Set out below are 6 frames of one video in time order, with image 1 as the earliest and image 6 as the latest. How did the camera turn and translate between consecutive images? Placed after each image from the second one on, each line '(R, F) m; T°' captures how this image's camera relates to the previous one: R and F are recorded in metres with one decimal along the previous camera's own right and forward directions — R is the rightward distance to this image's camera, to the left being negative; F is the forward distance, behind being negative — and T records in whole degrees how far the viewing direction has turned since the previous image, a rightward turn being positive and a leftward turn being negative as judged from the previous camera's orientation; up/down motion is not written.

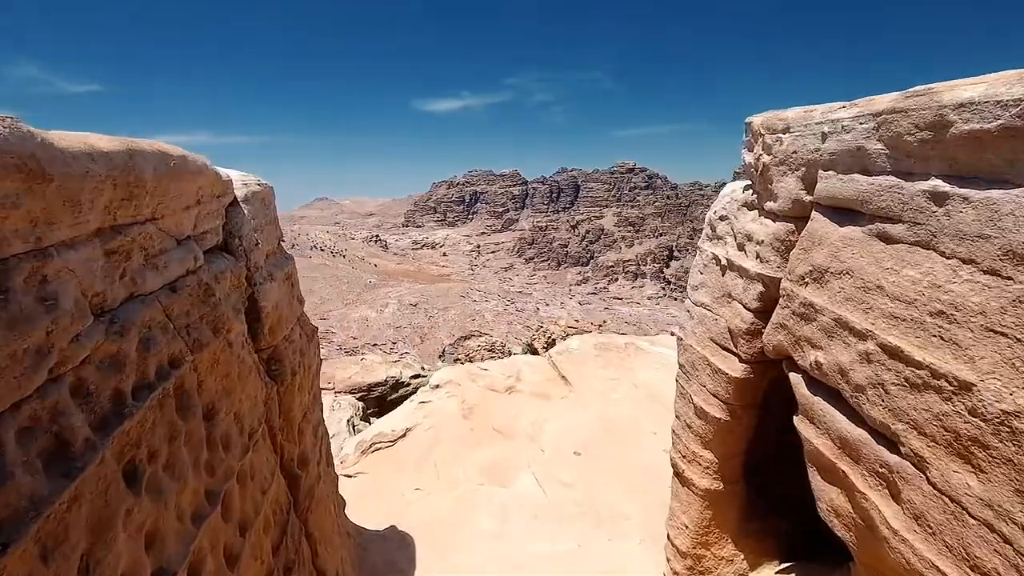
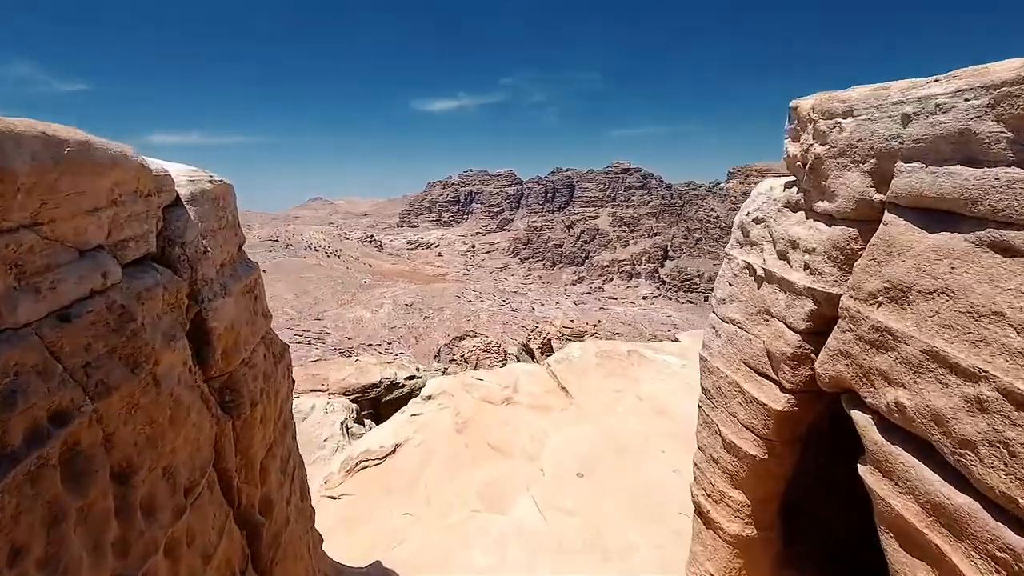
(0.0, +0.4) m; +1°
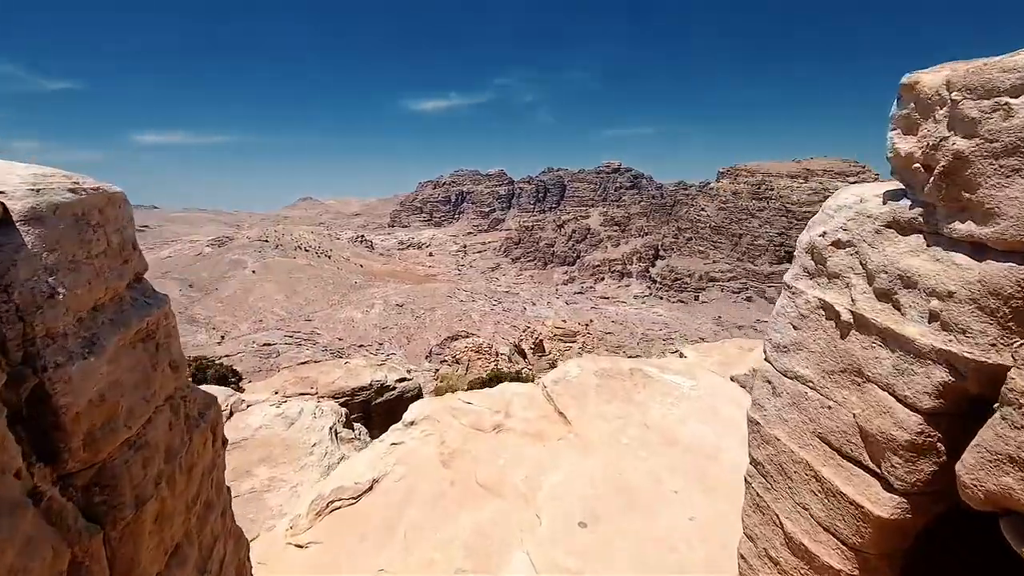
(0.0, +0.6) m; +1°
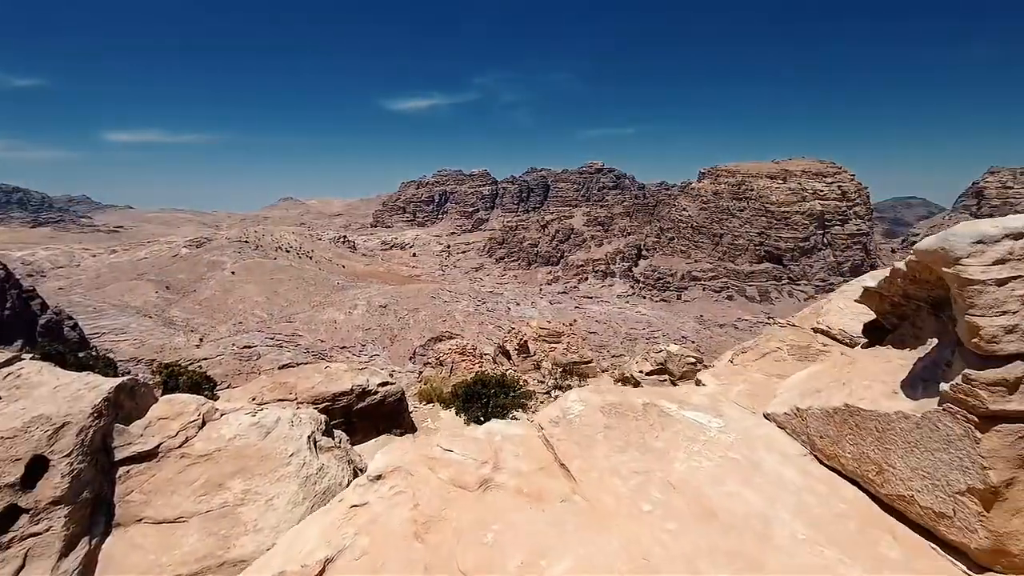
(-0.1, +1.0) m; +2°
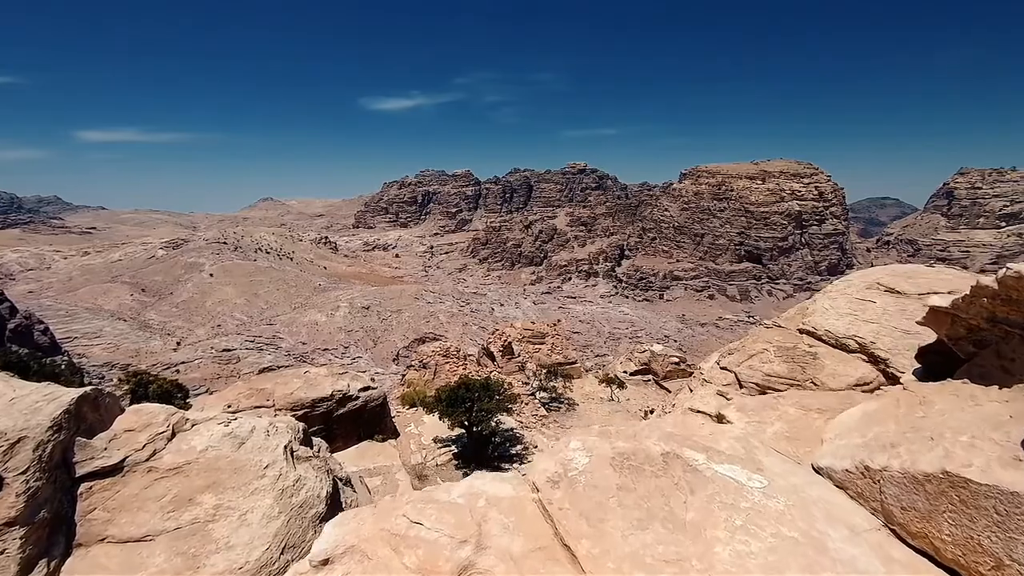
(0.0, +1.0) m; +2°
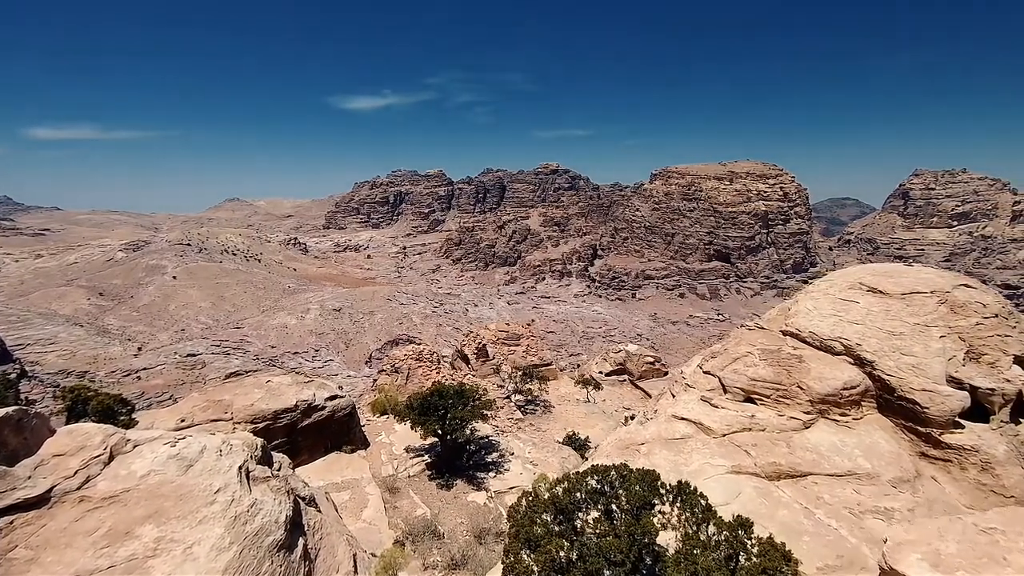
(0.0, +2.4) m; +3°
